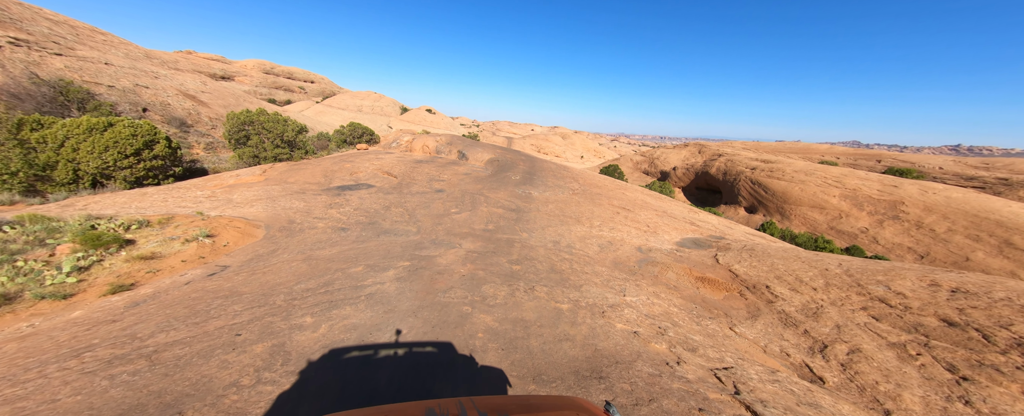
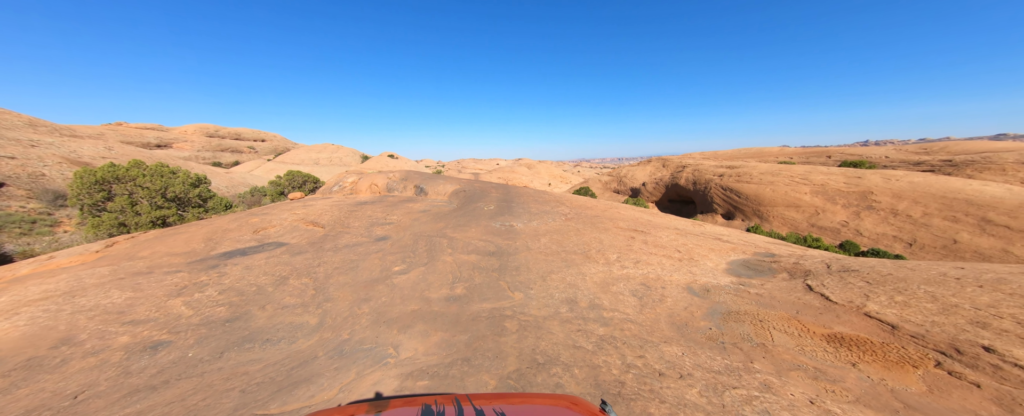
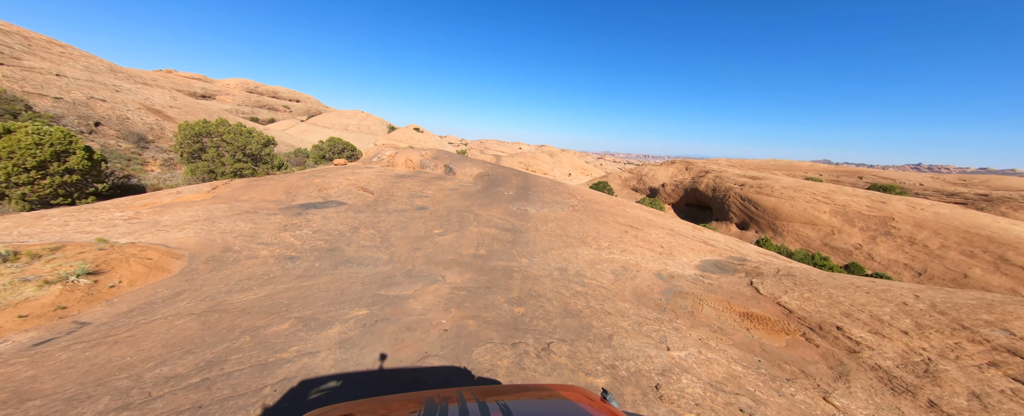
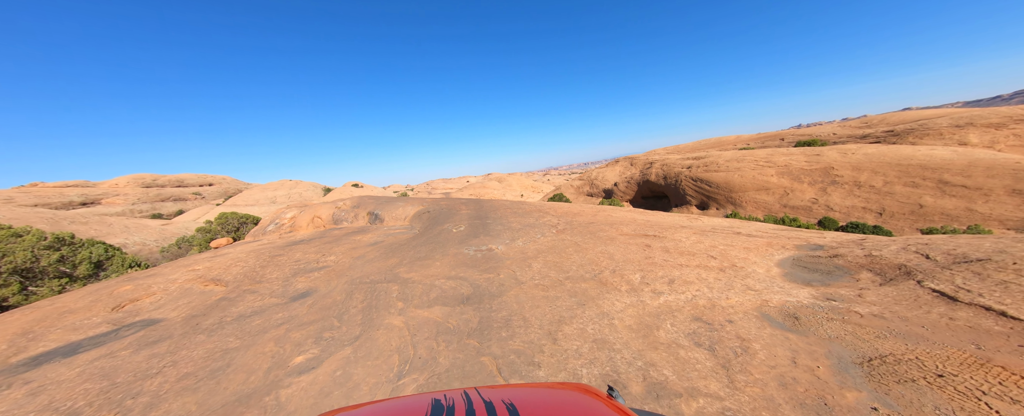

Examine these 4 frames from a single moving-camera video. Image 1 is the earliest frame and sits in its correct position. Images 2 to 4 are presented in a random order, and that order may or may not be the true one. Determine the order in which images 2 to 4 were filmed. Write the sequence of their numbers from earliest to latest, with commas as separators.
3, 2, 4
